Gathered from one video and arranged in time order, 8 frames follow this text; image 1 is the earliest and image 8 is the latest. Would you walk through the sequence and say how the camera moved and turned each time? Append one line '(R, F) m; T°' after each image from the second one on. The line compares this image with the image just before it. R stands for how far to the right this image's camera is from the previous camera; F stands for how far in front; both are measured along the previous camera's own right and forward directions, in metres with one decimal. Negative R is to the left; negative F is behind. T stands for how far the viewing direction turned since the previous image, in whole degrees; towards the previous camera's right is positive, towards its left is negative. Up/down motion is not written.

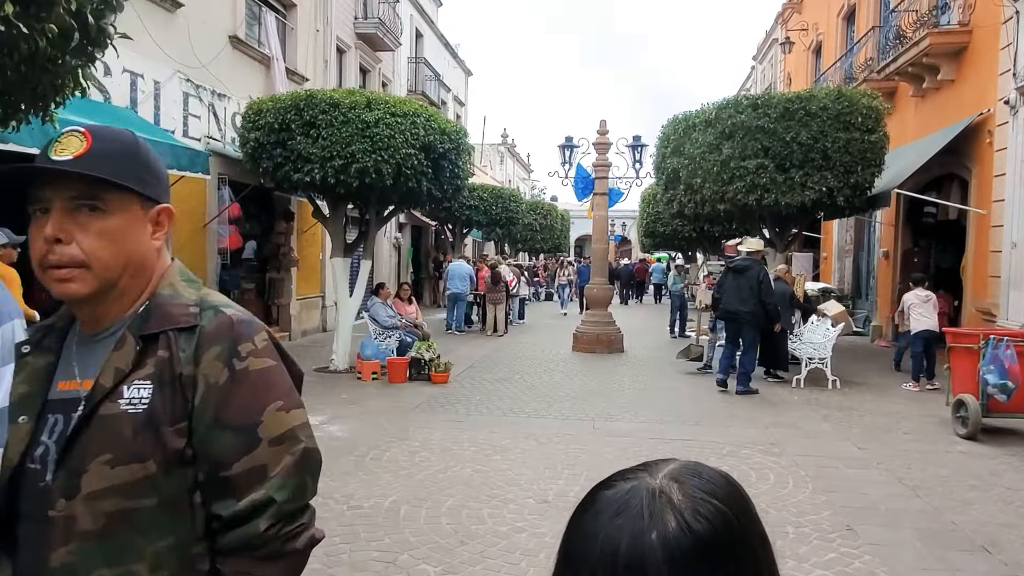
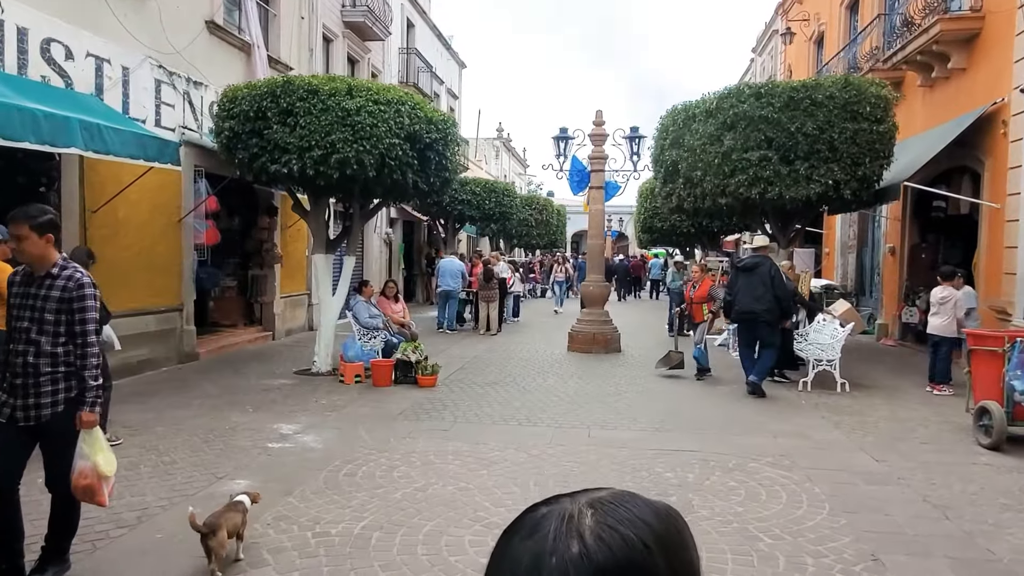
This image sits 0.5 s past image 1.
(+0.1, +0.5) m; 0°
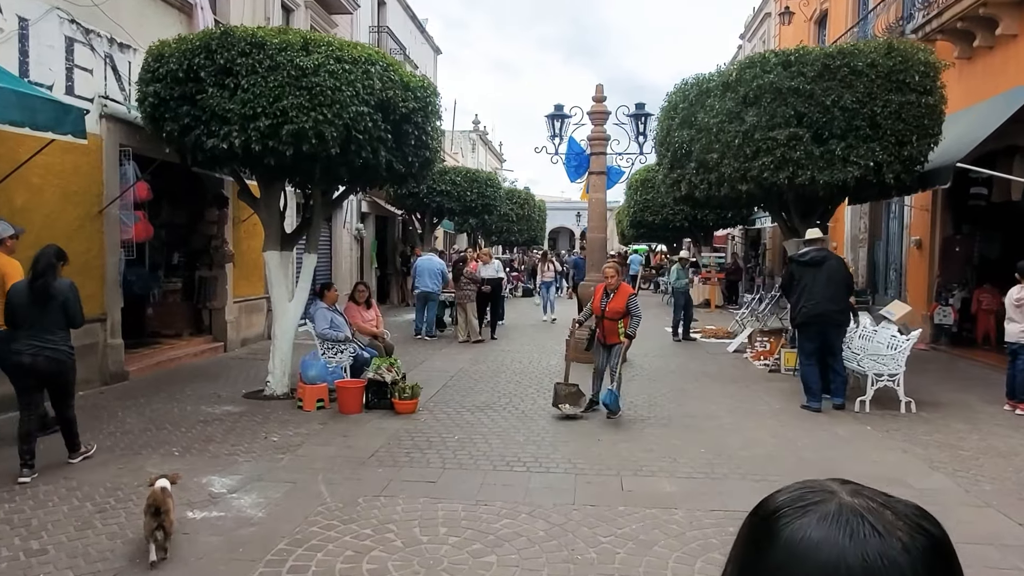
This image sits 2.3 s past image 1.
(-0.2, +1.7) m; +2°
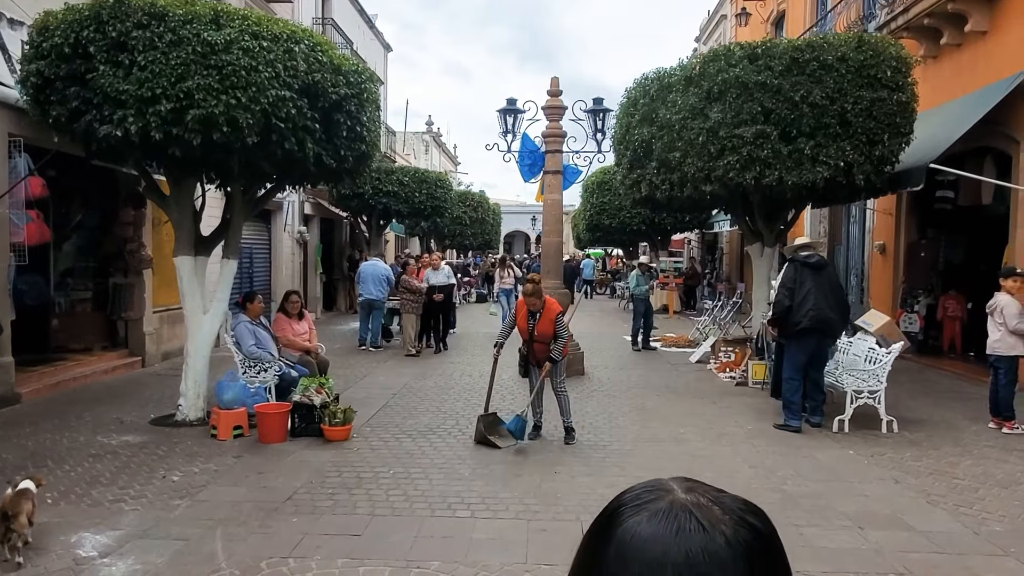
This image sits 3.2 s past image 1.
(+0.1, +0.8) m; +3°
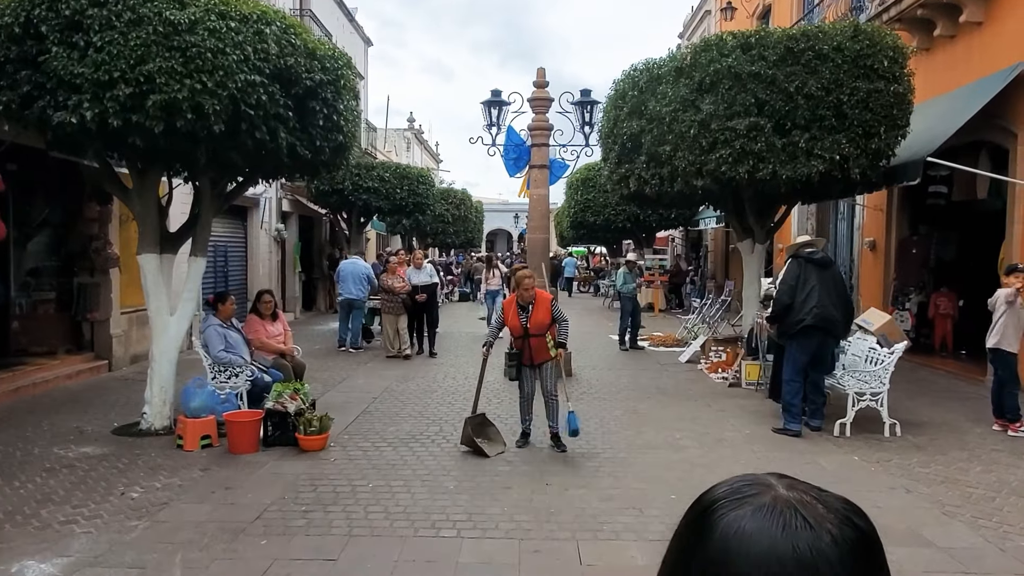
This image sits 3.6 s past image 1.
(0.0, +0.4) m; +1°
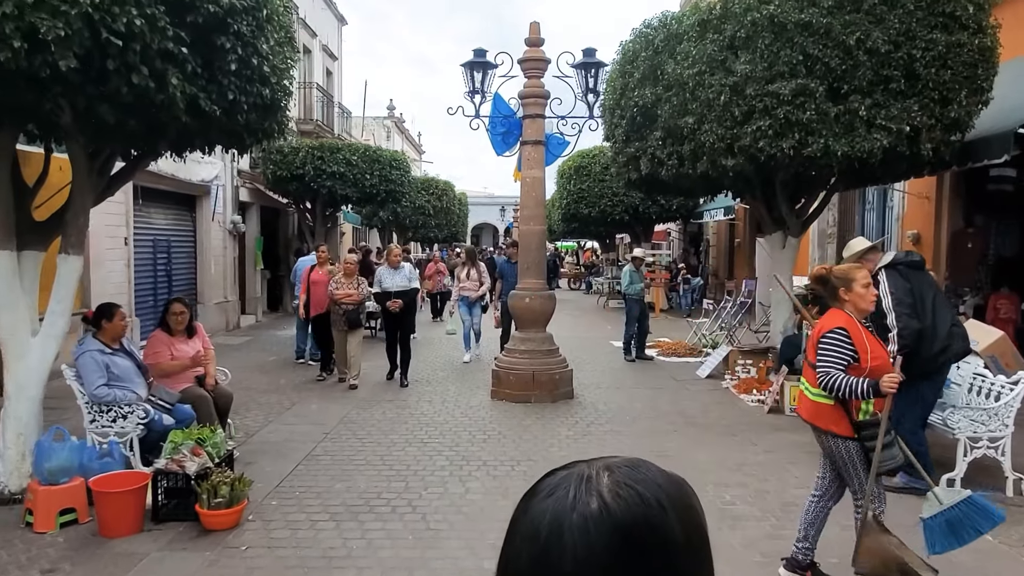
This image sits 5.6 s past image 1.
(0.0, +1.9) m; +1°
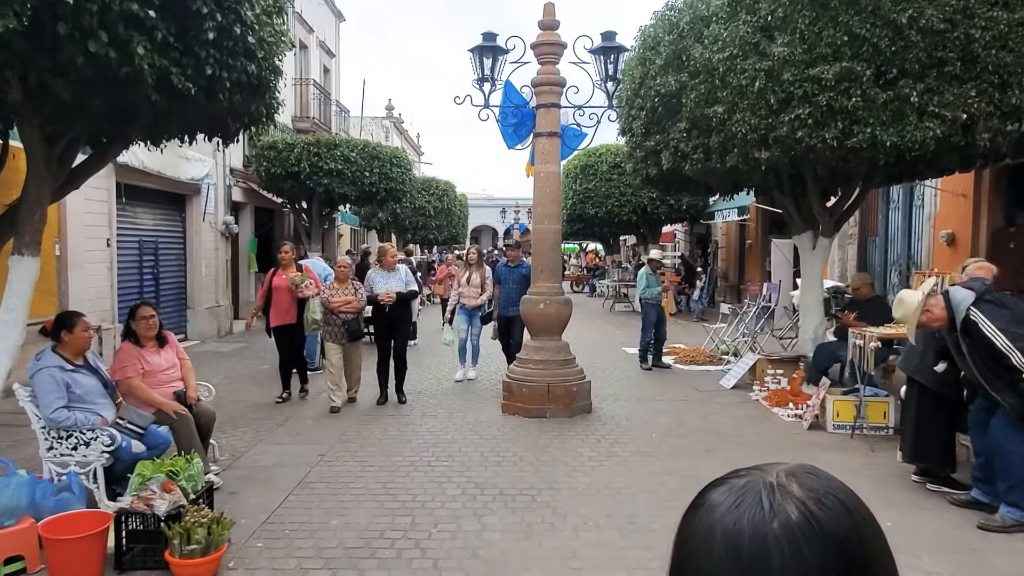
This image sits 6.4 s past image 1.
(-0.2, +0.7) m; 0°
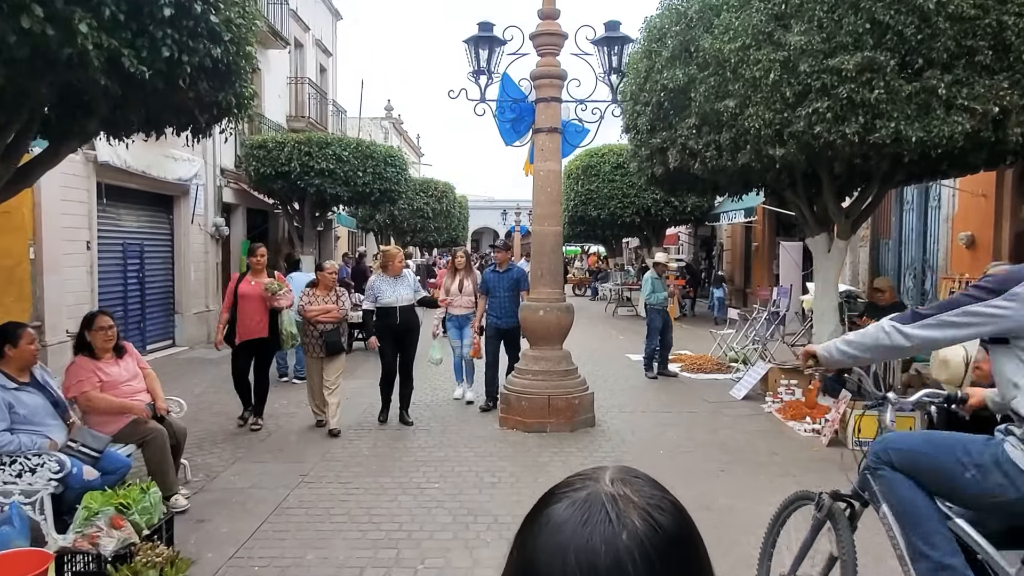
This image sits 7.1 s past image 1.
(0.0, +0.5) m; 0°
